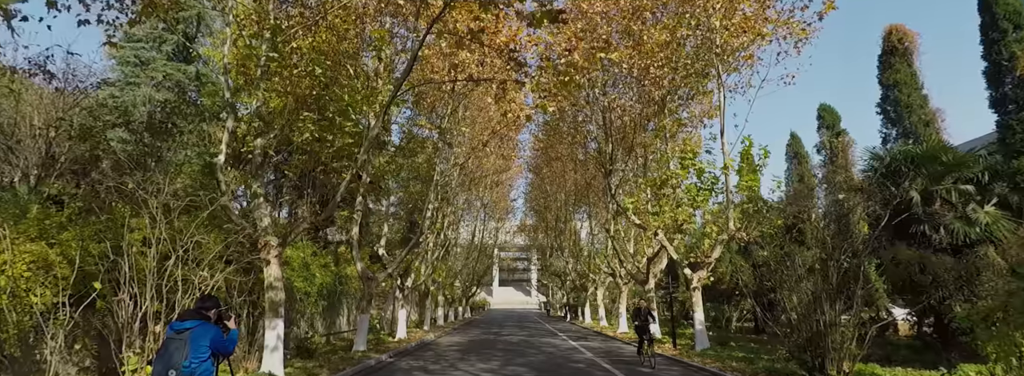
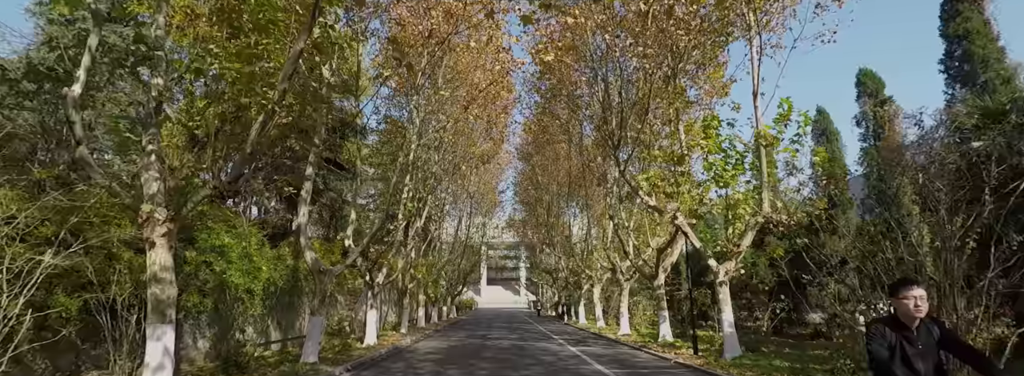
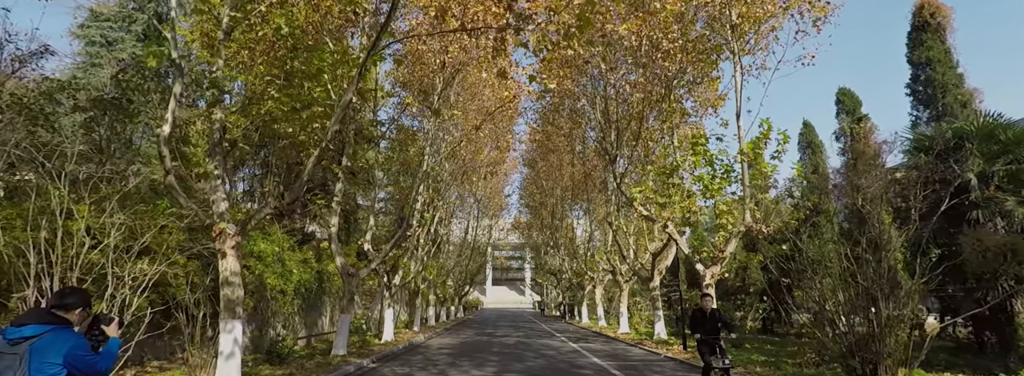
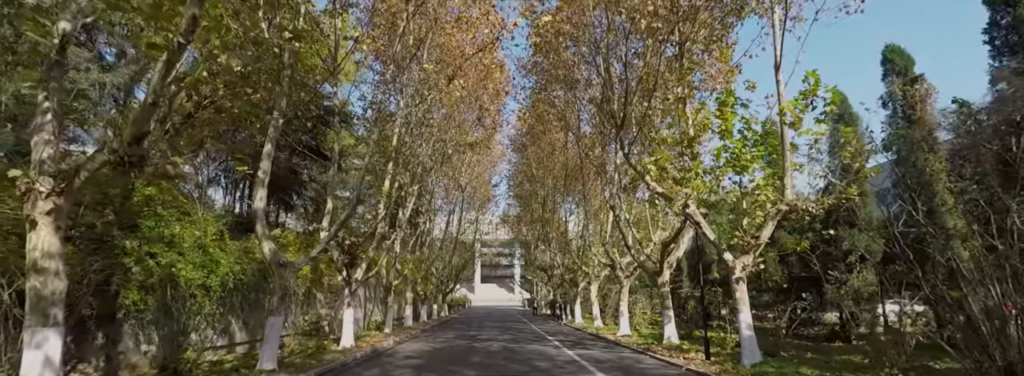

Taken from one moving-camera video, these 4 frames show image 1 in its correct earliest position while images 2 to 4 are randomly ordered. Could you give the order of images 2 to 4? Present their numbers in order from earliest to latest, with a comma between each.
3, 2, 4
